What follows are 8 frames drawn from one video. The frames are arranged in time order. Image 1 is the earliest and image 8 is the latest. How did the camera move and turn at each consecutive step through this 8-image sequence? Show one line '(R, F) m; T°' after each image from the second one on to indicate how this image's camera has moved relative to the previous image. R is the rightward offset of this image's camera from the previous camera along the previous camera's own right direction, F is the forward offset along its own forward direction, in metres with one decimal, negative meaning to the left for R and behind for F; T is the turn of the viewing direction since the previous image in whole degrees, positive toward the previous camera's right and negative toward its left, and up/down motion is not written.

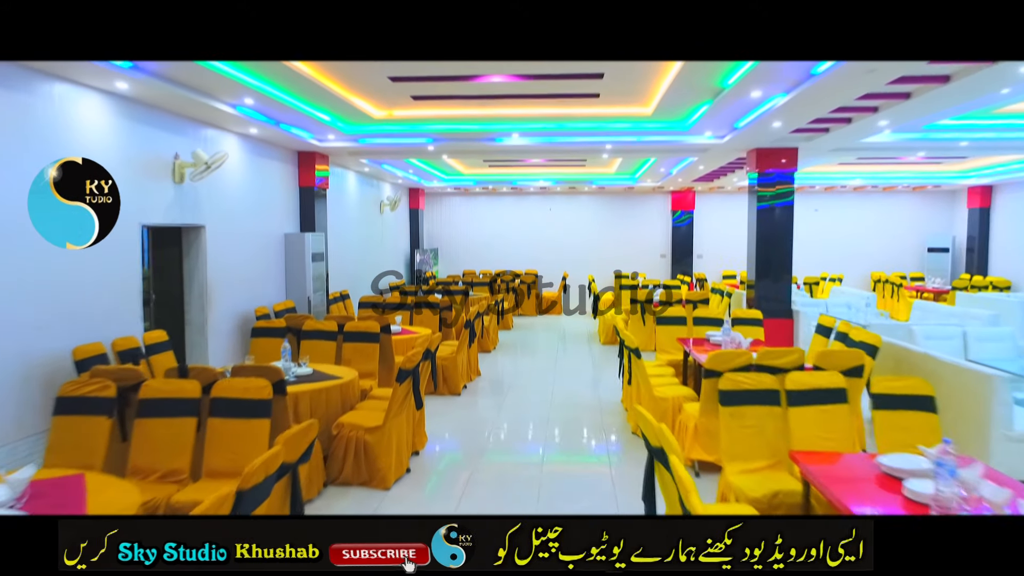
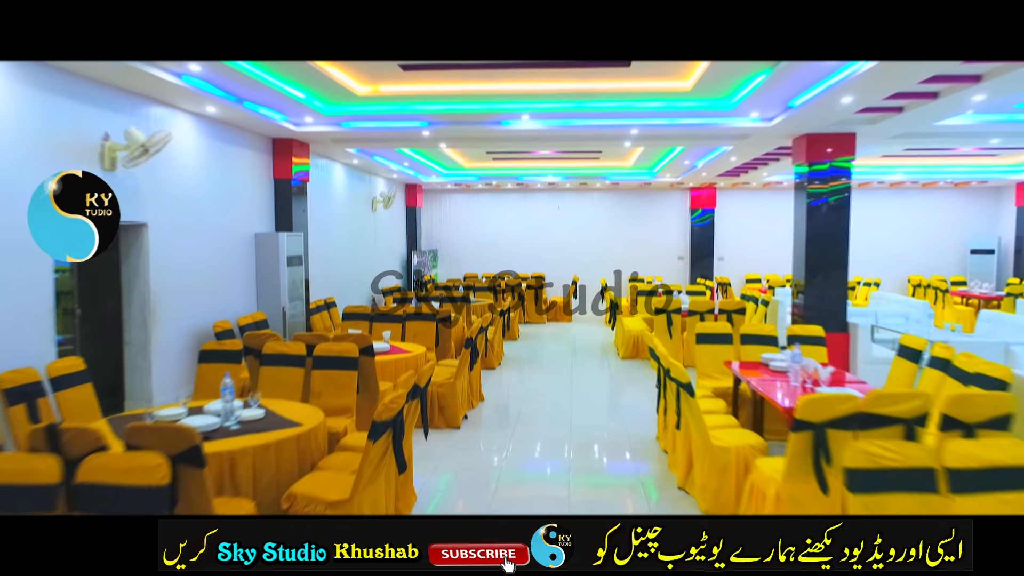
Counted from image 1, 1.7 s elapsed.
(-0.1, +1.2) m; 0°
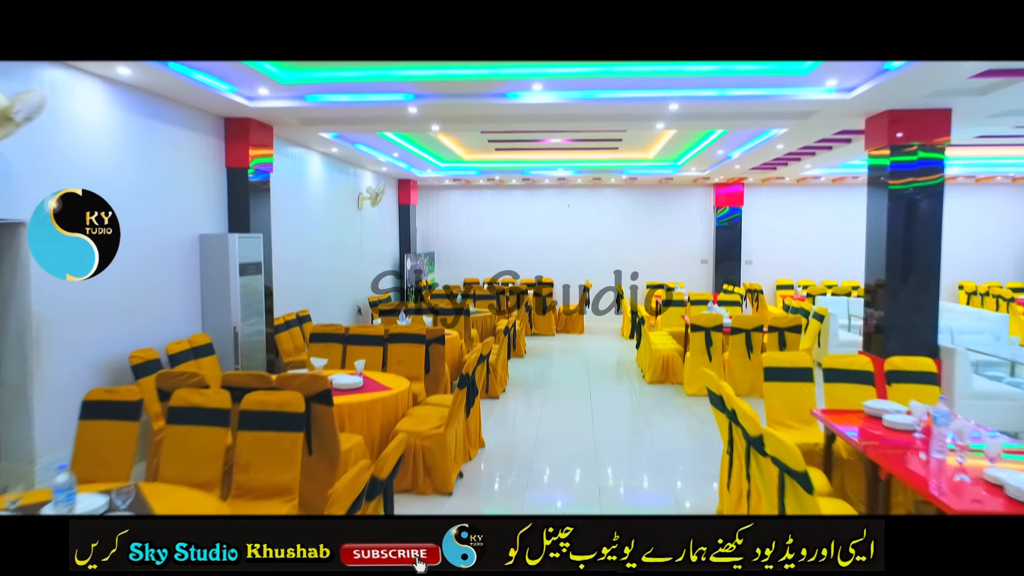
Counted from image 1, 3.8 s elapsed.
(-0.1, +1.4) m; 0°
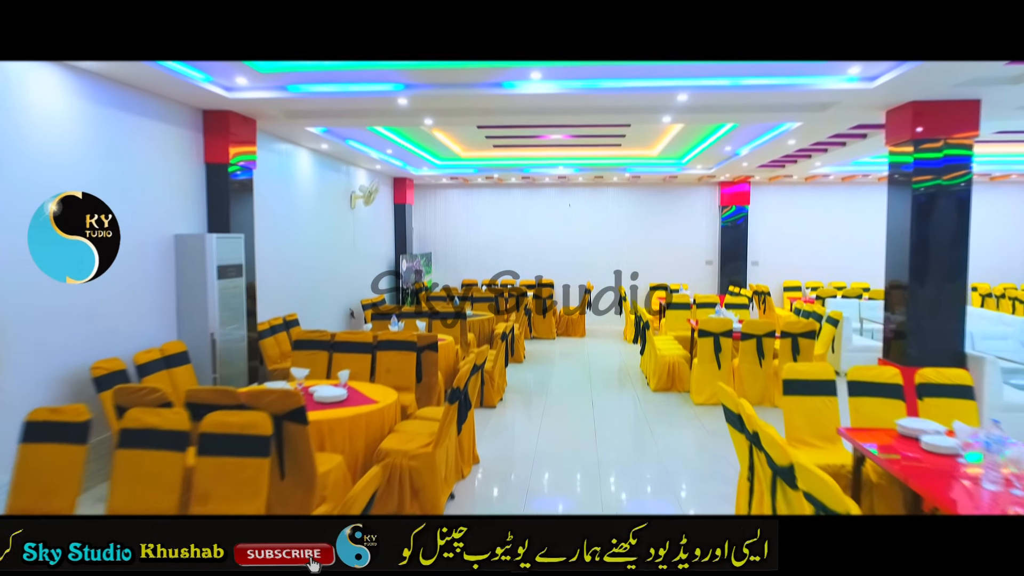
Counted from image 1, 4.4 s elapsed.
(0.0, +0.4) m; 0°
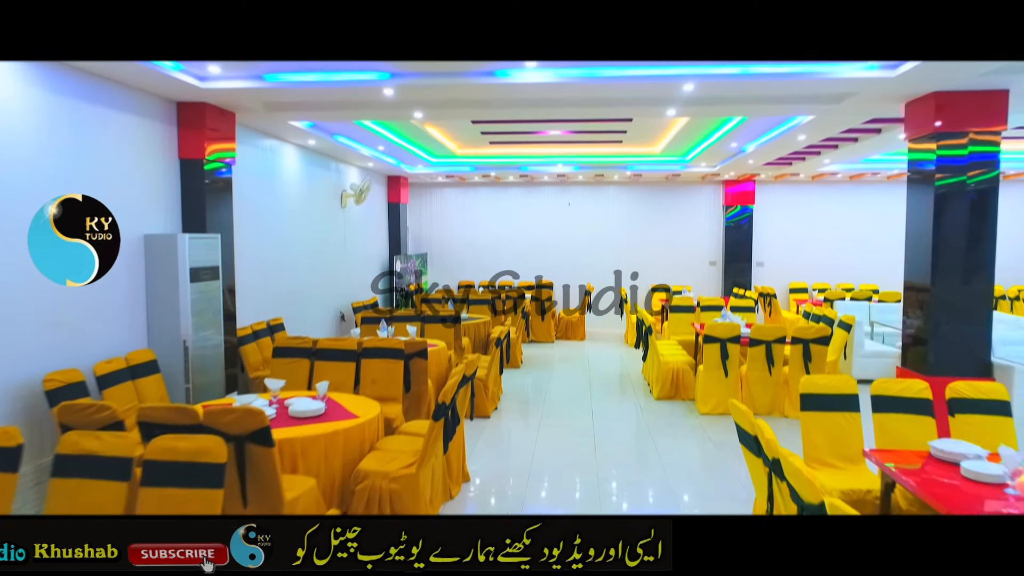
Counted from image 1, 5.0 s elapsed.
(+0.1, +0.4) m; 0°
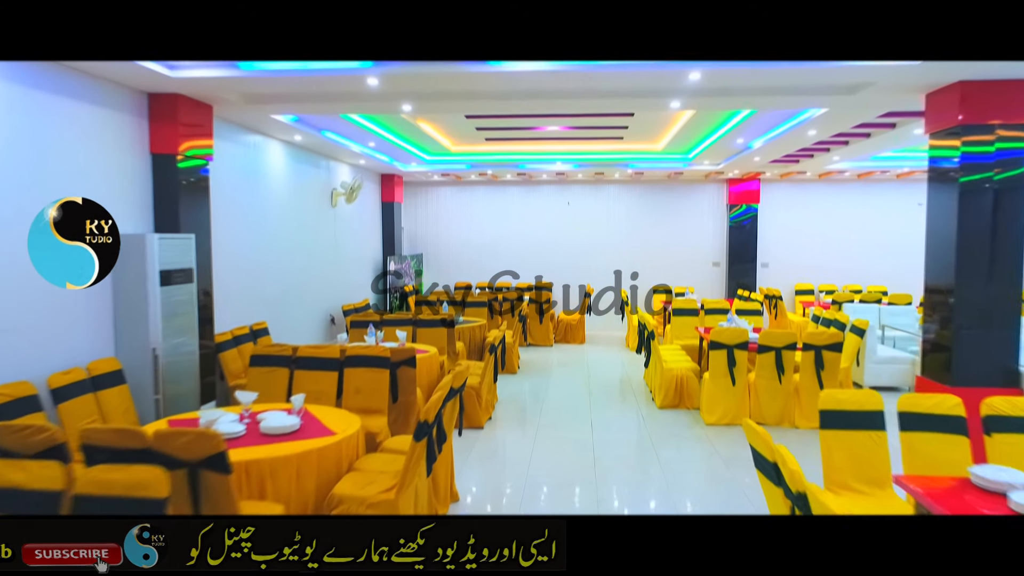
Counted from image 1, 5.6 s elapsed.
(+0.1, +0.3) m; 0°
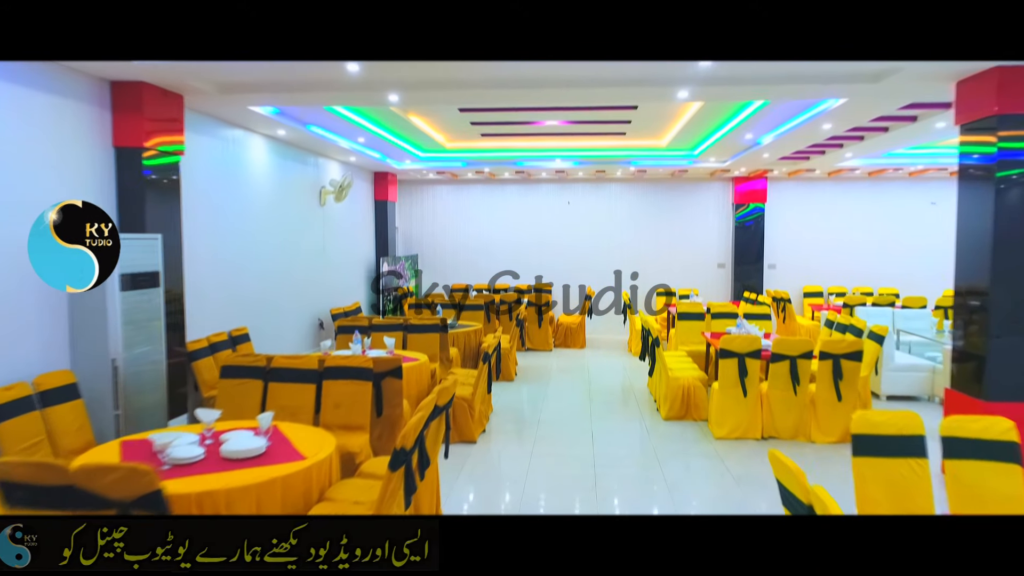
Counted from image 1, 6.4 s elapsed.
(+0.1, +0.4) m; 0°
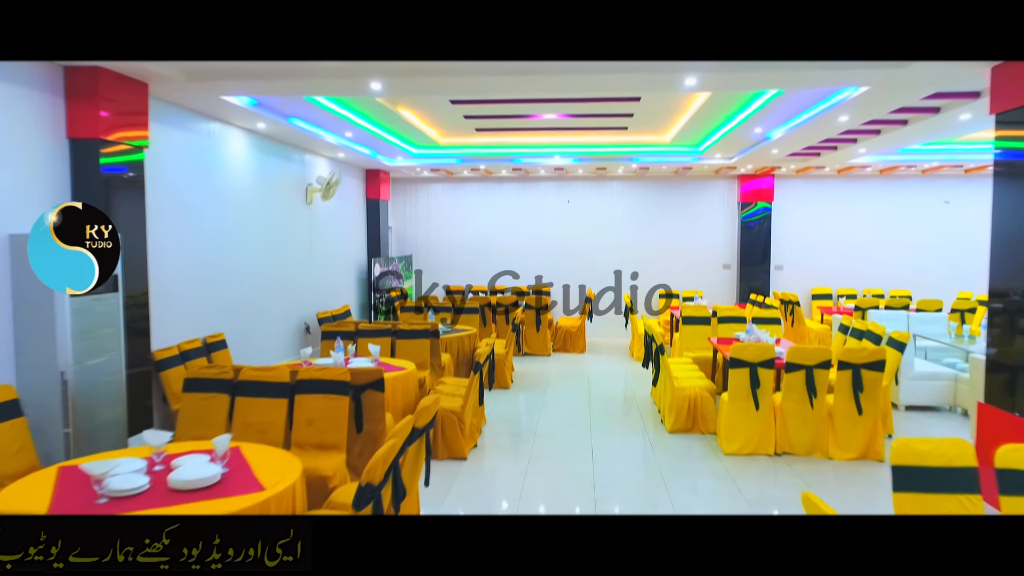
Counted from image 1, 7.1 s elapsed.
(+0.1, +0.4) m; 0°
